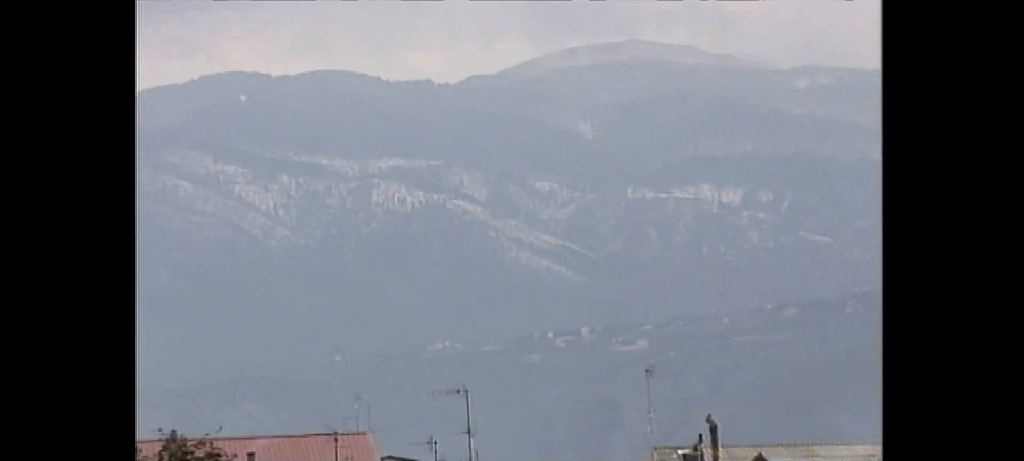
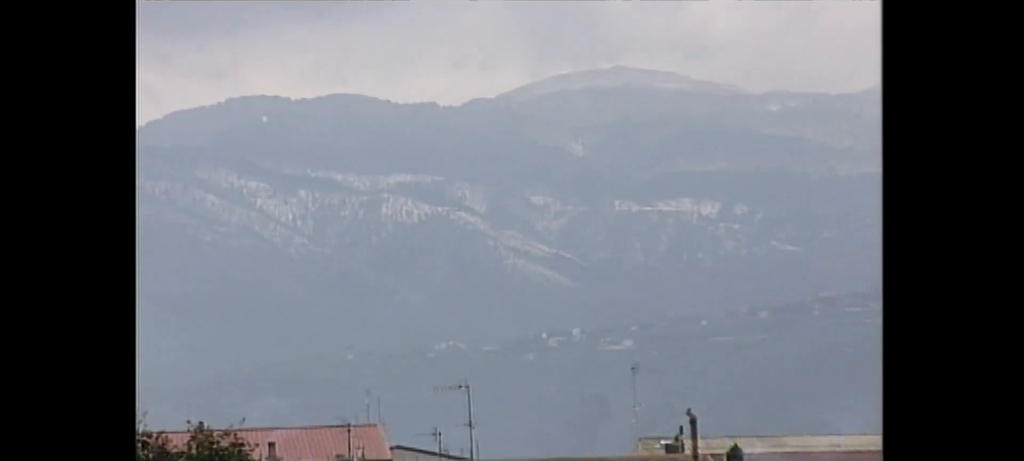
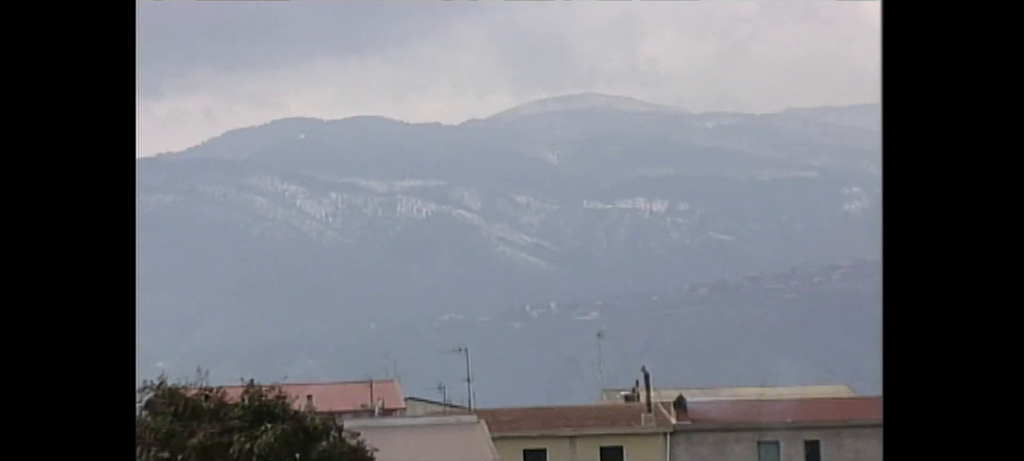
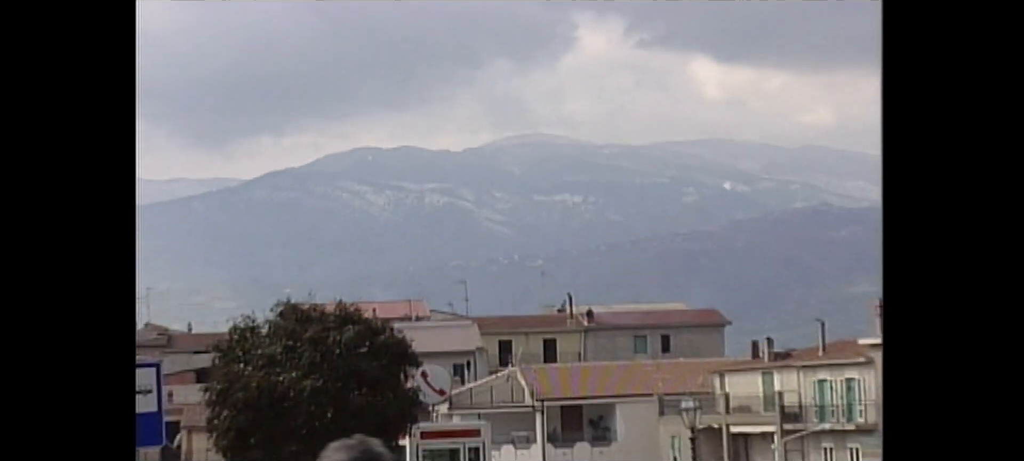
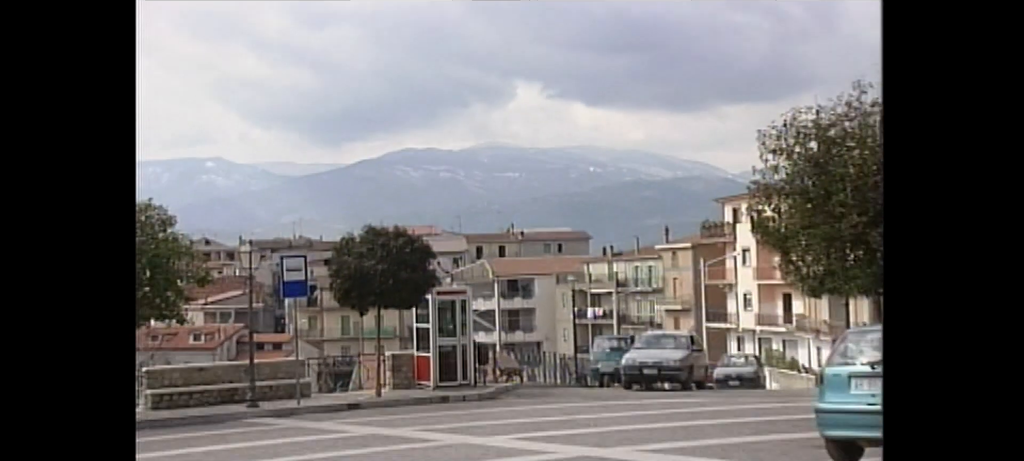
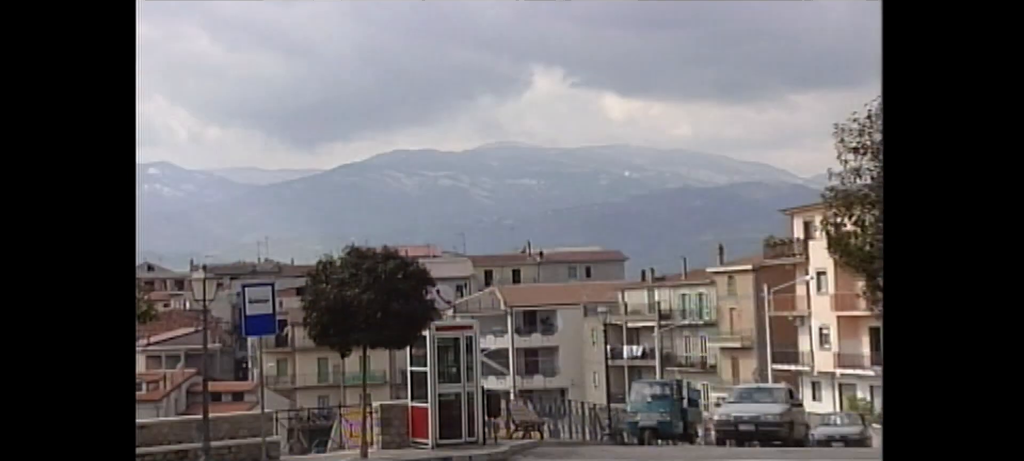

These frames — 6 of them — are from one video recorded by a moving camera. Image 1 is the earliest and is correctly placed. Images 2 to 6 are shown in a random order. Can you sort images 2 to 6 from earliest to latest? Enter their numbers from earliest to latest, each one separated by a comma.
2, 3, 4, 6, 5
